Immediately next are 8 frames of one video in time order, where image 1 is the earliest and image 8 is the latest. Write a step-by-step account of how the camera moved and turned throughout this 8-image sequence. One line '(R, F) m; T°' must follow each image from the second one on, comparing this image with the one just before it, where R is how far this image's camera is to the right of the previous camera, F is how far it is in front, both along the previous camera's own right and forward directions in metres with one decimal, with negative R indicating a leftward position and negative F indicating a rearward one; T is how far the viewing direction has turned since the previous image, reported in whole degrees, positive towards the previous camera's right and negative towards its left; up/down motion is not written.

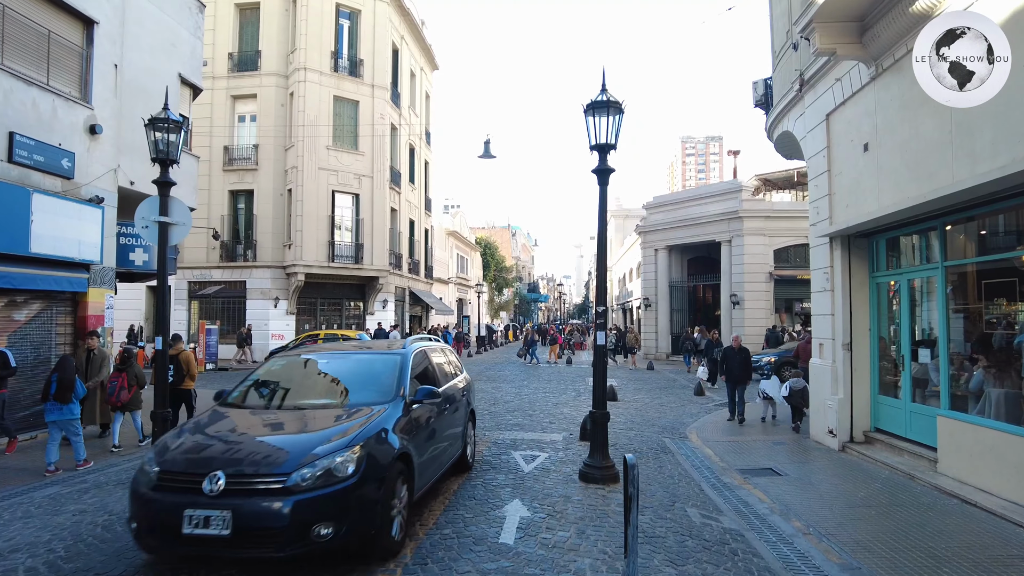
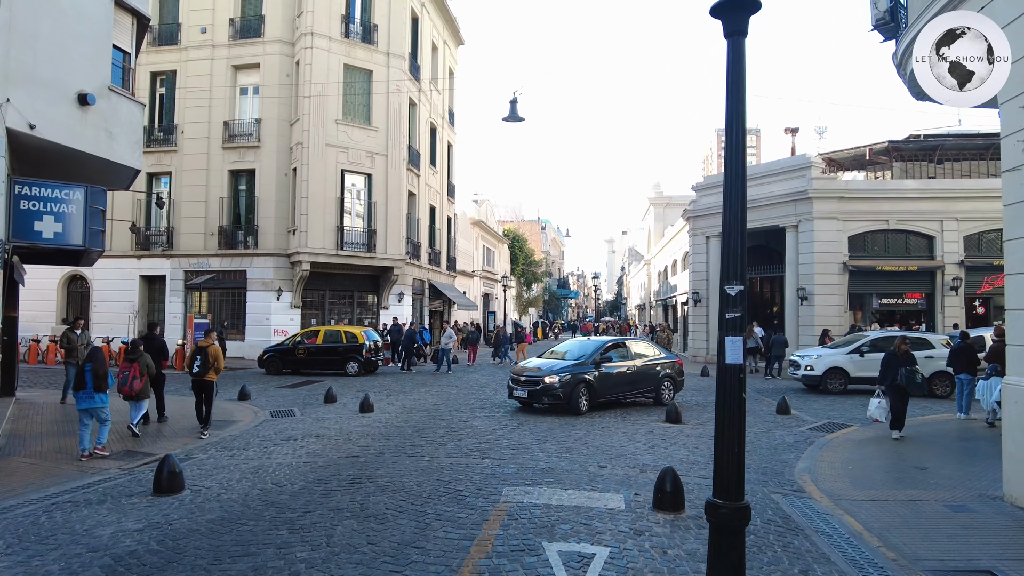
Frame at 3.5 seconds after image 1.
(0.0, +3.6) m; -3°
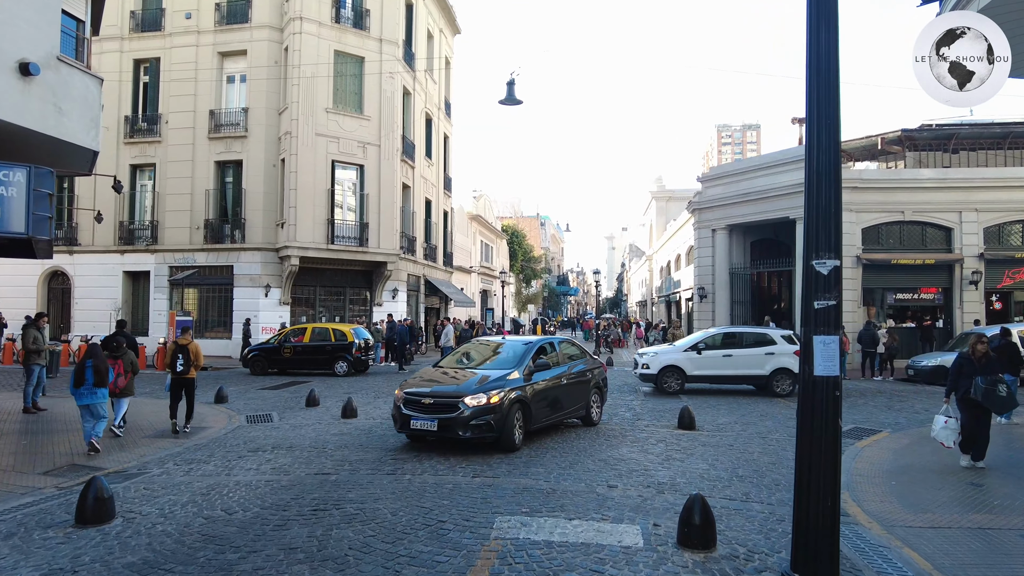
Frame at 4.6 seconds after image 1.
(+0.1, +1.1) m; 0°
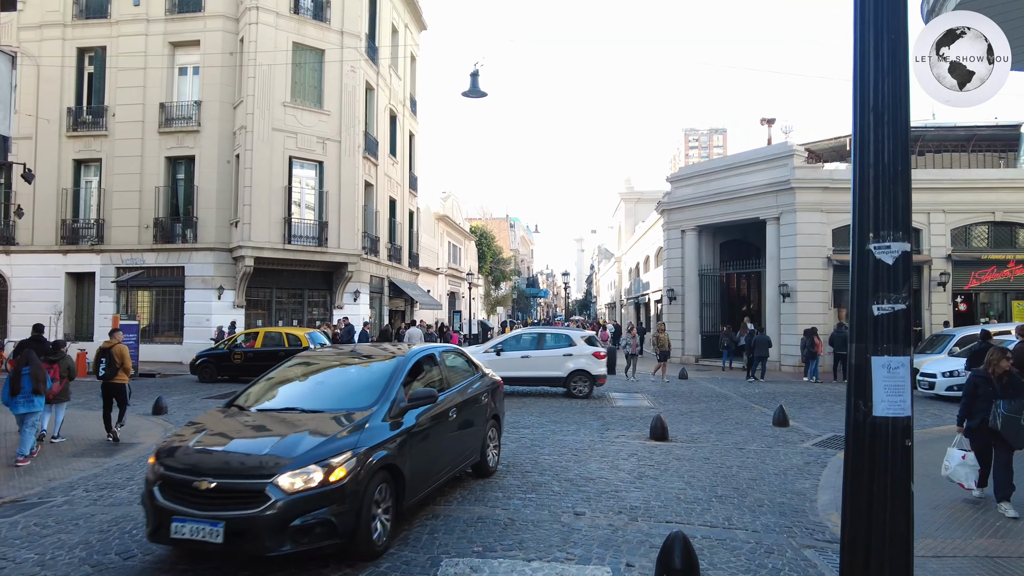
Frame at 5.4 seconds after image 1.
(+0.1, +0.8) m; +3°
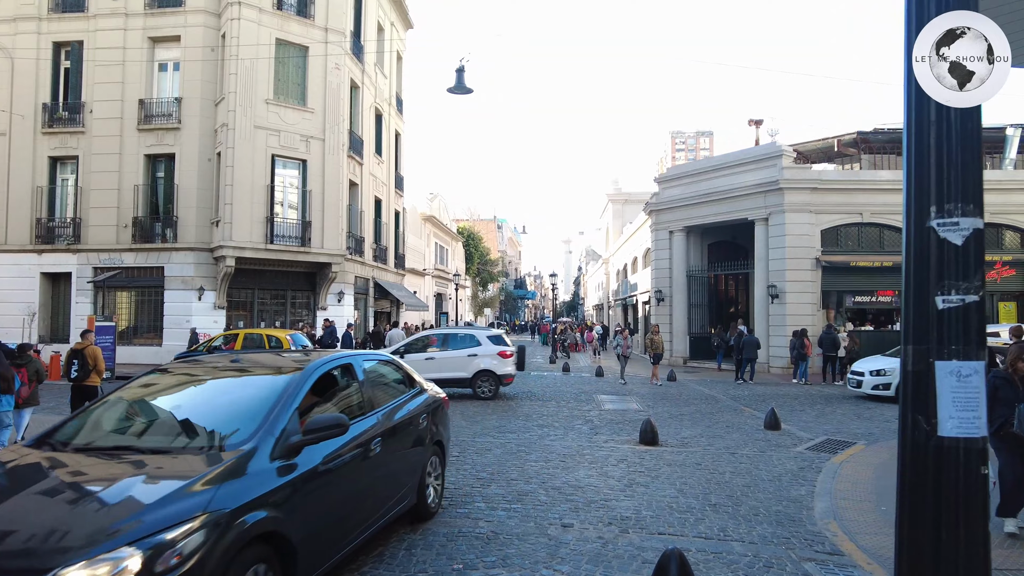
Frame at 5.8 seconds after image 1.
(0.0, +0.3) m; +1°
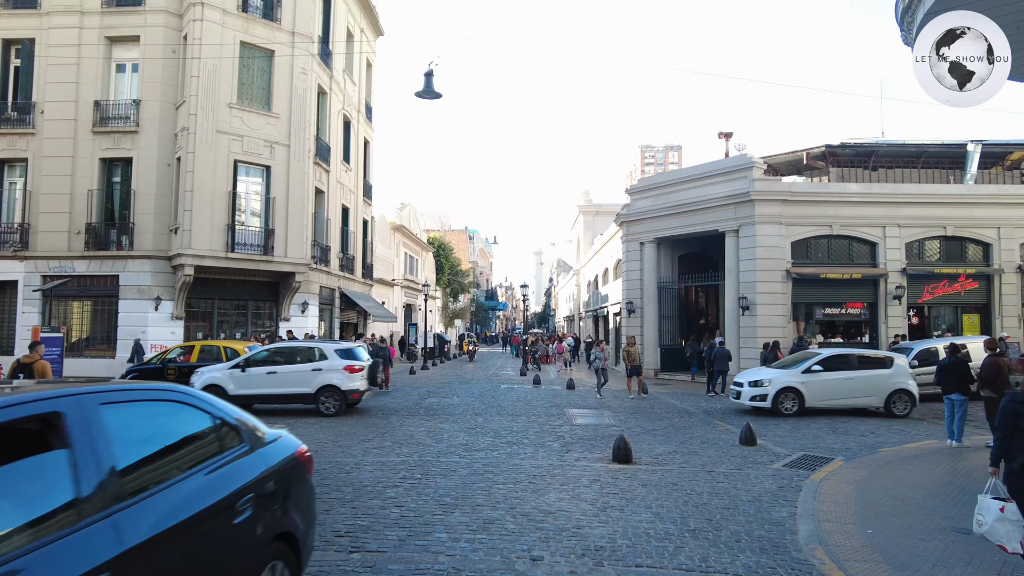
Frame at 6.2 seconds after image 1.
(0.0, +0.5) m; +3°
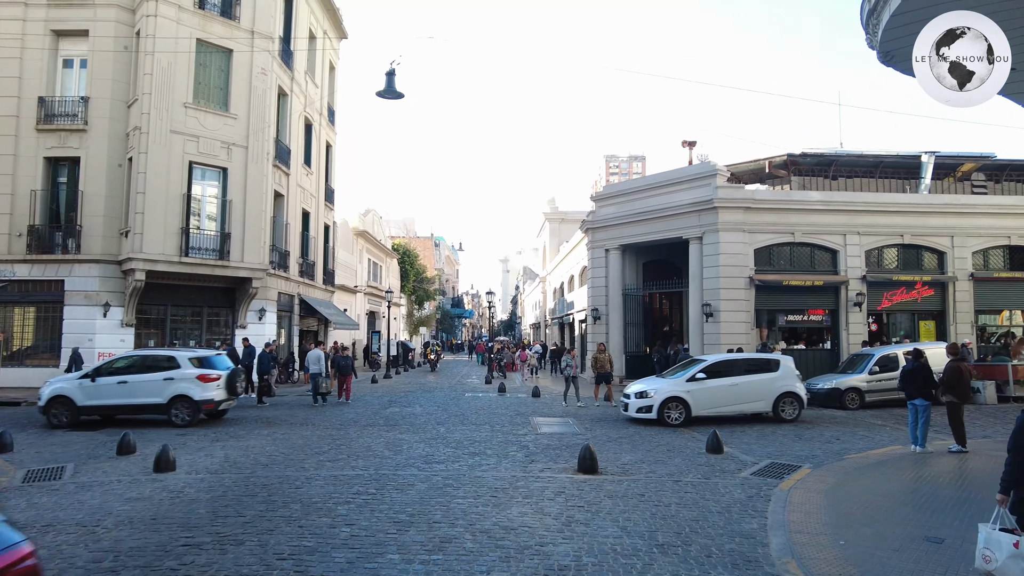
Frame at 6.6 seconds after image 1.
(+0.1, +0.3) m; +3°
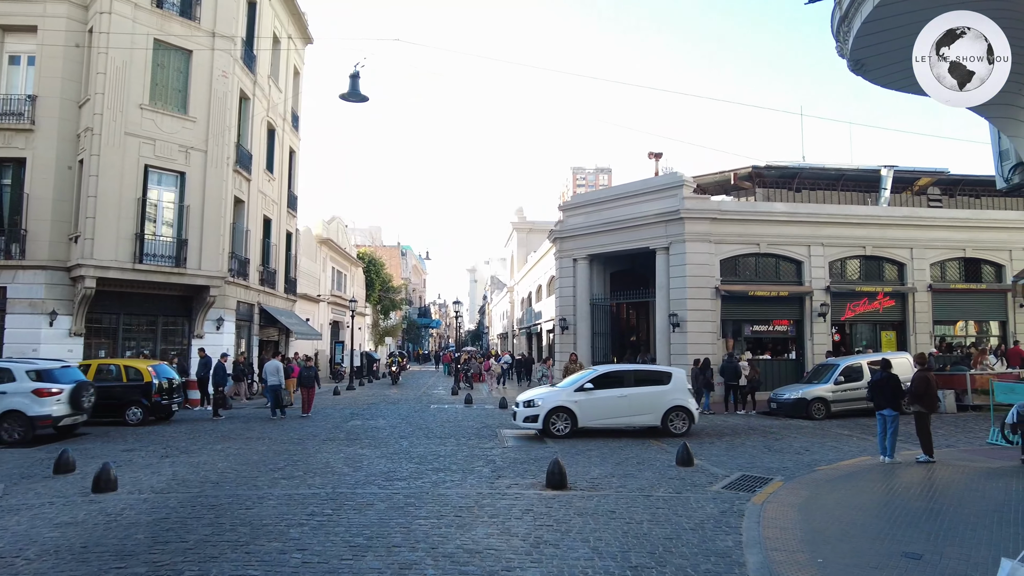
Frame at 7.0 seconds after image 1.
(0.0, +0.3) m; +3°
